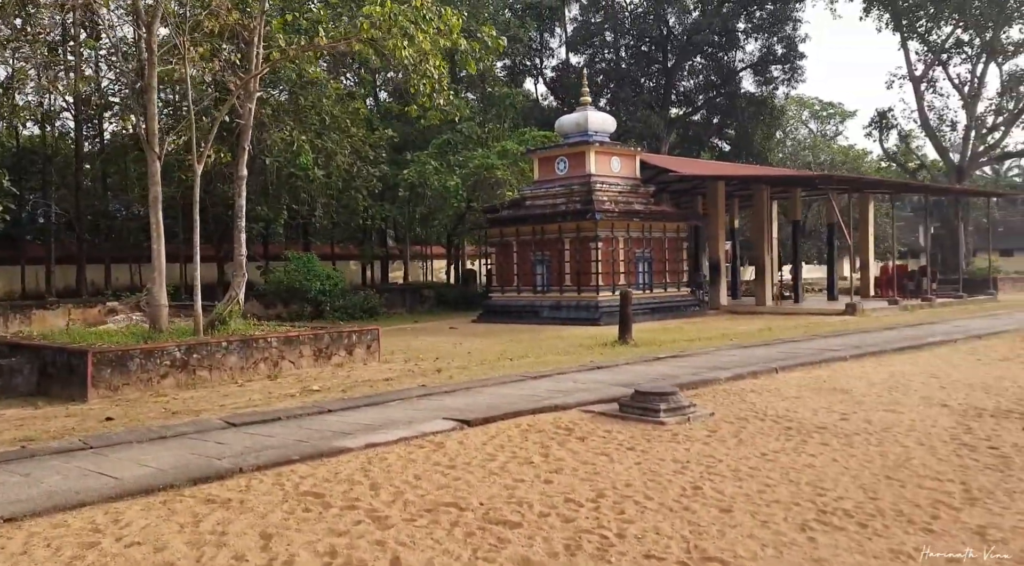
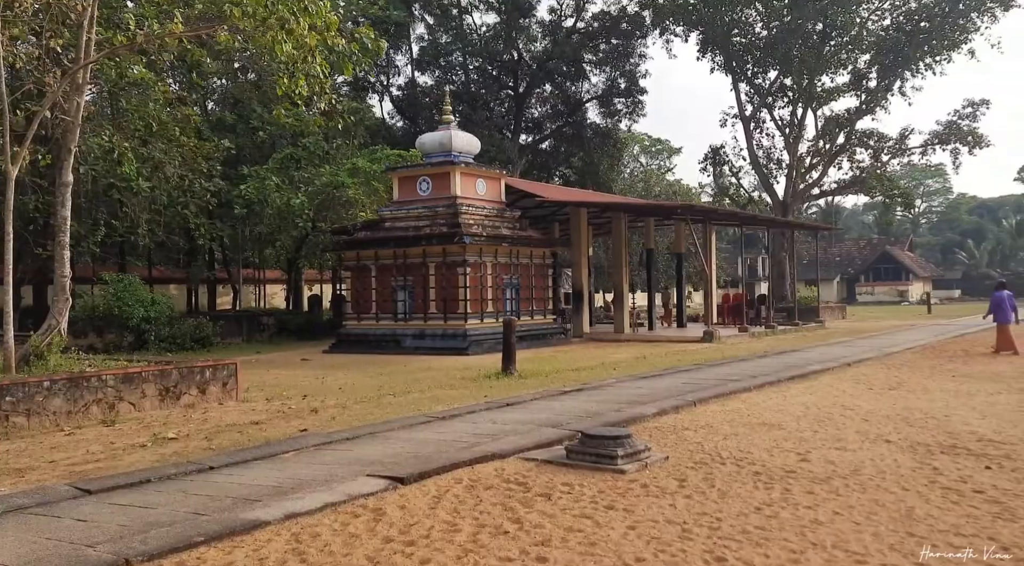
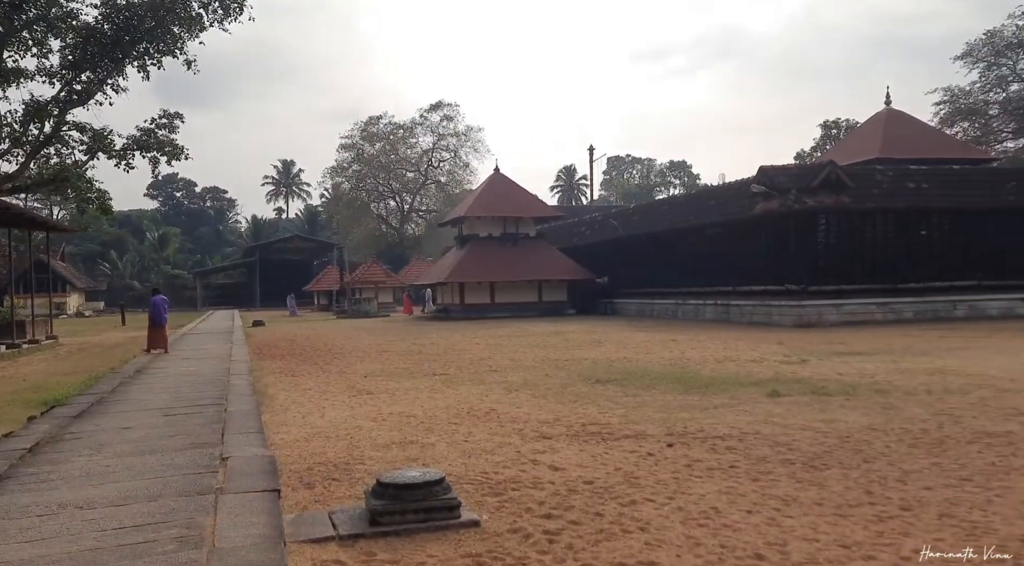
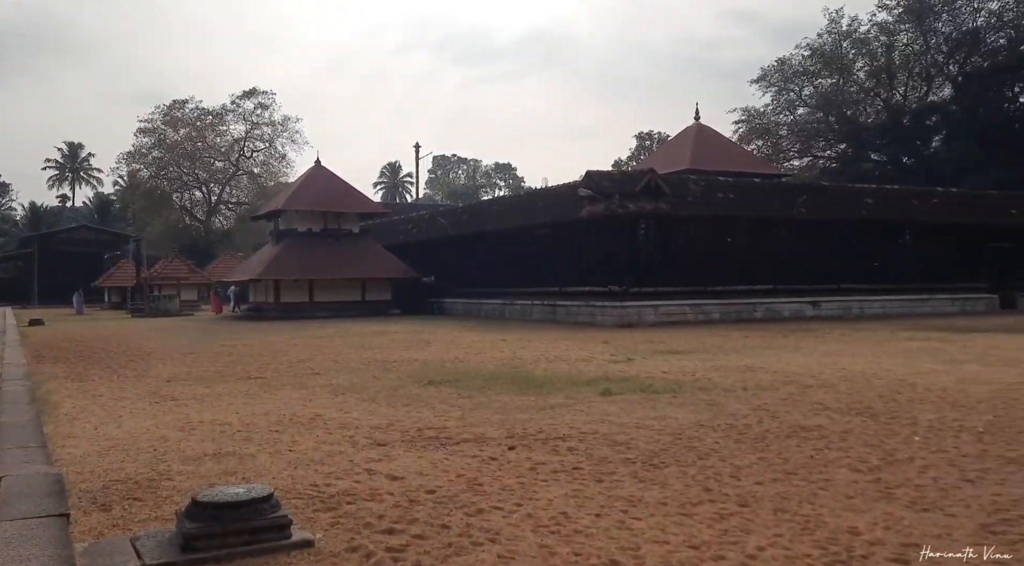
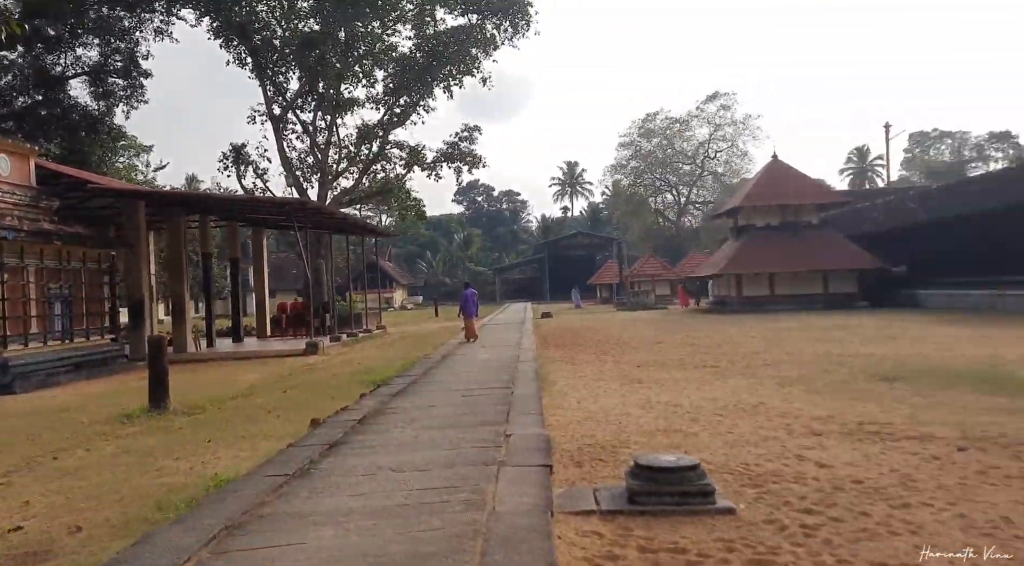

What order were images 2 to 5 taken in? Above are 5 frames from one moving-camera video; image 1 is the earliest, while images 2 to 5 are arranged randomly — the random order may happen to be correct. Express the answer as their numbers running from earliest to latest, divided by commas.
2, 5, 3, 4
